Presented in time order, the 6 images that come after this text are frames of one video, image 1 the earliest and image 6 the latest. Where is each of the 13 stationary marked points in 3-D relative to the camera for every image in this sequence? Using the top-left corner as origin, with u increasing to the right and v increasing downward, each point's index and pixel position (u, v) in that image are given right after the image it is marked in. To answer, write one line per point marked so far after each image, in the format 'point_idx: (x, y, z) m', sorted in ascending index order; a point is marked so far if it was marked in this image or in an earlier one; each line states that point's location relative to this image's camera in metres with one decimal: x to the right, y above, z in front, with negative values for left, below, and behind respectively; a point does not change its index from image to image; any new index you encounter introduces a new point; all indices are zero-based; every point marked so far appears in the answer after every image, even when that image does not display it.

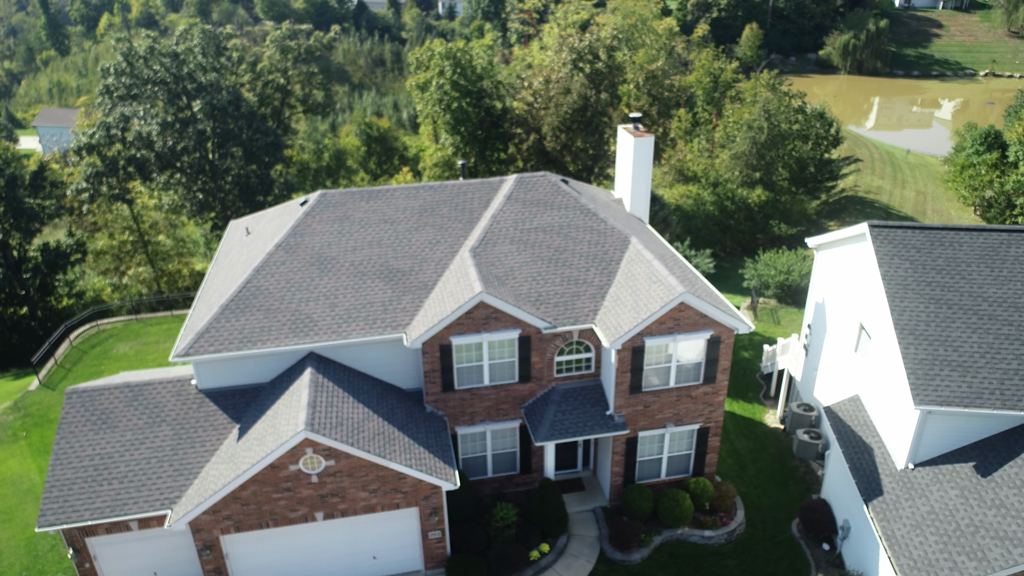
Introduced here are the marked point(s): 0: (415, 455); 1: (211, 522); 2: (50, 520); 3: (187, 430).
0: (-2.6, -4.4, +19.2) m
1: (-7.7, -6.0, +18.5) m
2: (-11.6, -5.8, +18.2) m
3: (-9.0, -3.9, +20.0) m
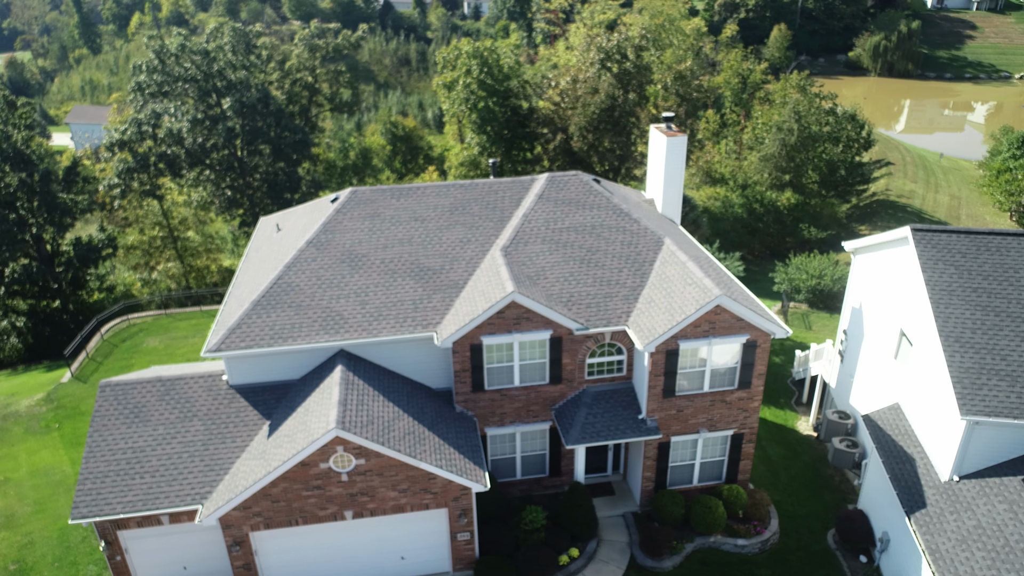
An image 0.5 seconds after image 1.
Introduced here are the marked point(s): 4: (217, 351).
0: (-1.8, -4.4, +19.0) m
1: (-6.9, -5.9, +18.4) m
2: (-10.9, -5.7, +18.3) m
3: (-8.1, -3.8, +20.0) m
4: (-8.1, -1.7, +19.8) m
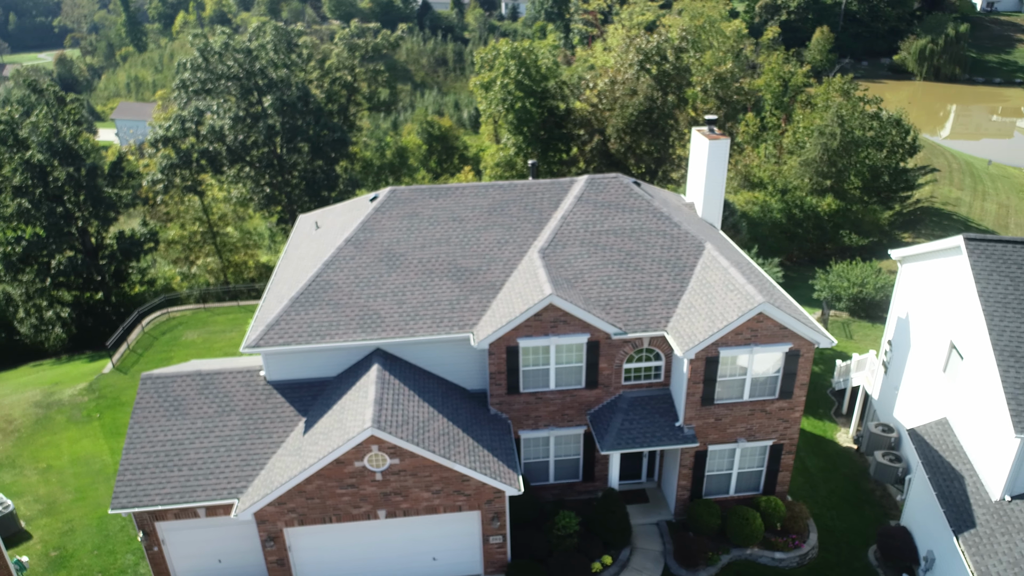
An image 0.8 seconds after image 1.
0: (-0.9, -4.4, +18.9) m
1: (-6.0, -5.8, +18.5) m
2: (-10.0, -5.5, +18.6) m
3: (-7.1, -3.7, +20.1) m
4: (-7.1, -1.6, +20.0) m
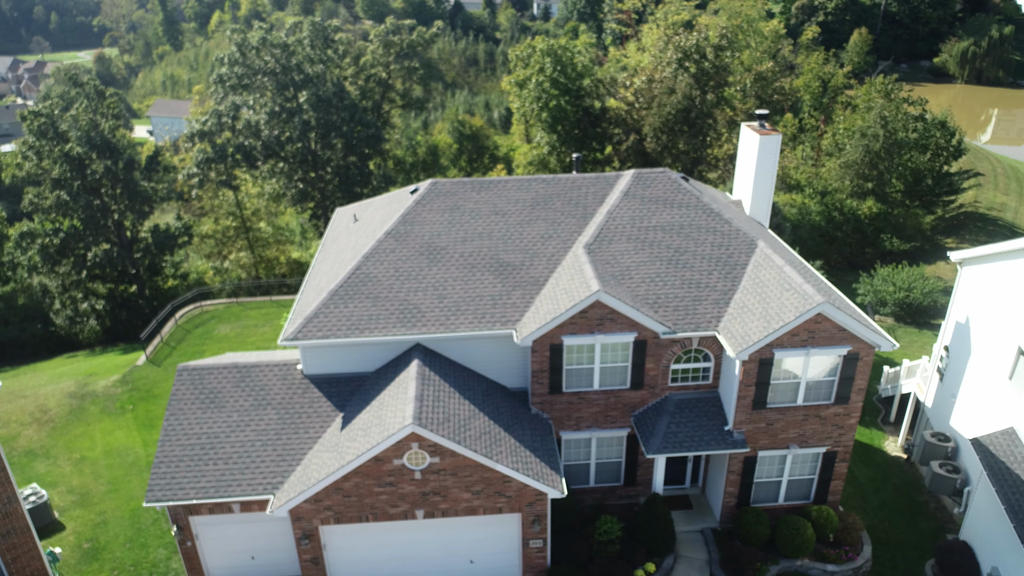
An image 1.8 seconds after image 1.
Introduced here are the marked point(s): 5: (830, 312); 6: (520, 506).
0: (+0.2, -4.3, +18.2) m
1: (-5.0, -5.5, +18.0) m
2: (-8.9, -5.2, +18.2) m
3: (-6.0, -3.5, +19.7) m
4: (-5.9, -1.4, +19.5) m
5: (+8.1, -0.6, +18.4) m
6: (+0.2, -5.6, +18.5) m
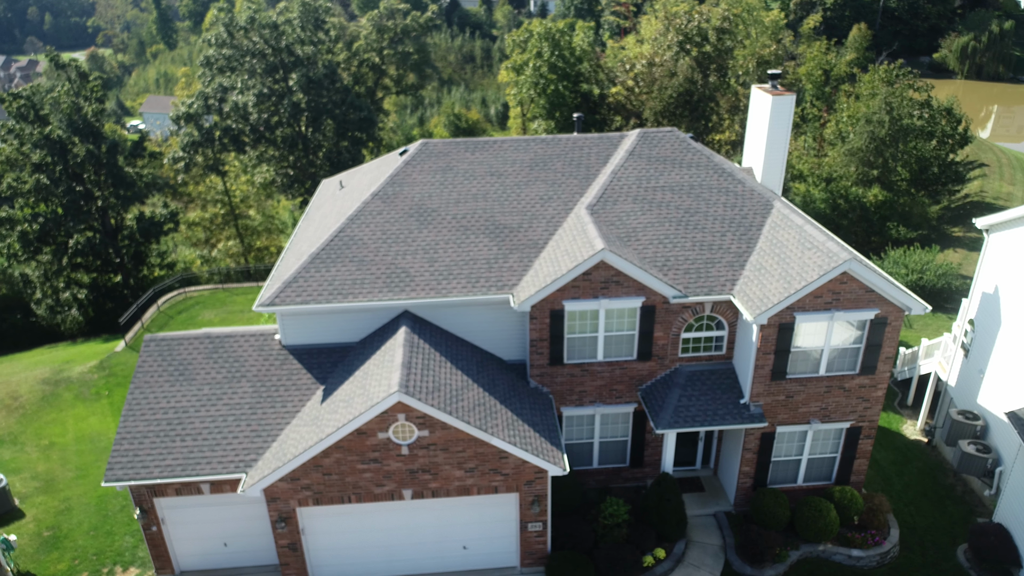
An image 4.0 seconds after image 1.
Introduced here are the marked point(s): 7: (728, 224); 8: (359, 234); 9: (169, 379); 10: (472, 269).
0: (+0.2, -3.3, +16.6) m
1: (-5.0, -4.6, +16.4) m
2: (-9.0, -4.3, +16.5) m
3: (-6.1, -2.5, +18.0) m
4: (-6.0, -0.4, +17.8) m
5: (+8.0, +0.4, +16.8) m
6: (+0.1, -4.6, +16.8) m
7: (+5.8, +1.7, +19.6) m
8: (-4.1, +1.5, +19.6) m
9: (-8.6, -2.3, +18.1) m
10: (-1.0, +0.5, +18.8) m
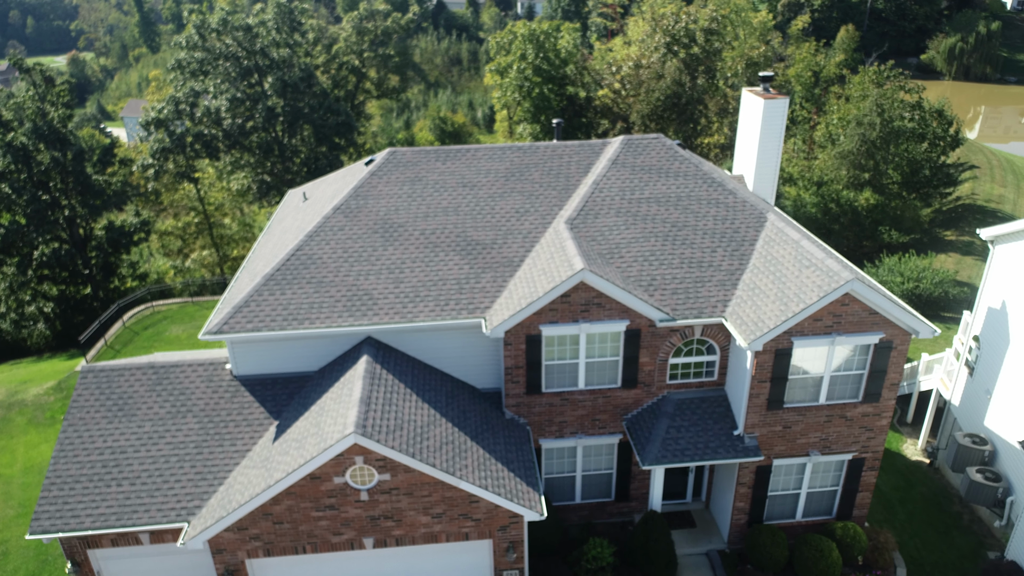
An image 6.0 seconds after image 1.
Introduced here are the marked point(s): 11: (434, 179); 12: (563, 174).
0: (-0.4, -3.8, +15.0) m
1: (-5.6, -5.1, +14.7) m
2: (-9.6, -4.9, +14.8) m
3: (-6.7, -3.1, +16.4) m
4: (-6.6, -1.0, +16.2) m
5: (+7.3, -0.1, +15.3) m
6: (-0.4, -5.1, +15.3) m
7: (+5.2, +1.2, +18.1) m
8: (-4.8, +0.9, +18.0) m
9: (-9.2, -2.9, +16.4) m
10: (-1.7, -0.1, +17.3) m
11: (-2.1, +2.9, +19.7) m
12: (+1.4, +3.1, +19.9) m
